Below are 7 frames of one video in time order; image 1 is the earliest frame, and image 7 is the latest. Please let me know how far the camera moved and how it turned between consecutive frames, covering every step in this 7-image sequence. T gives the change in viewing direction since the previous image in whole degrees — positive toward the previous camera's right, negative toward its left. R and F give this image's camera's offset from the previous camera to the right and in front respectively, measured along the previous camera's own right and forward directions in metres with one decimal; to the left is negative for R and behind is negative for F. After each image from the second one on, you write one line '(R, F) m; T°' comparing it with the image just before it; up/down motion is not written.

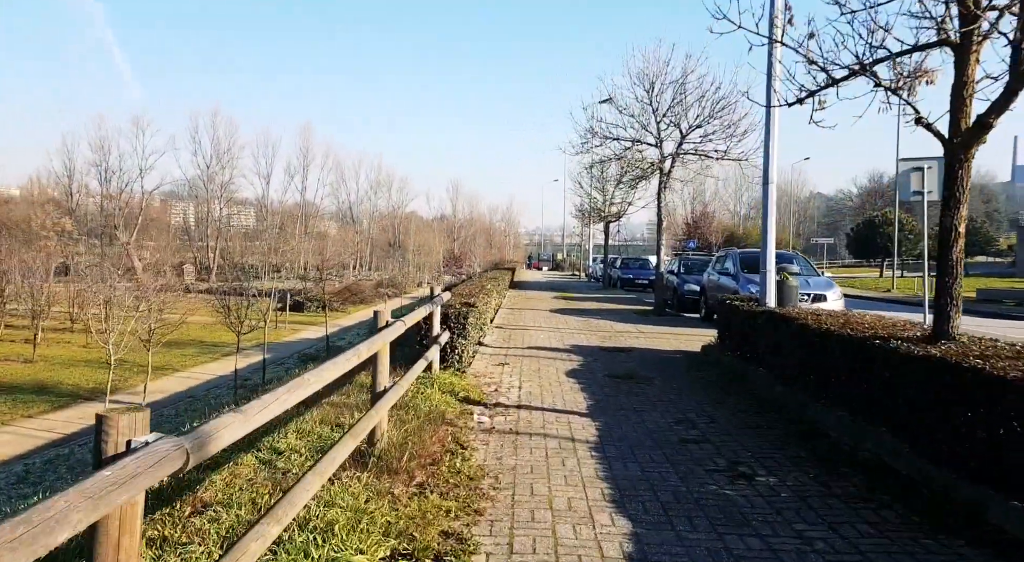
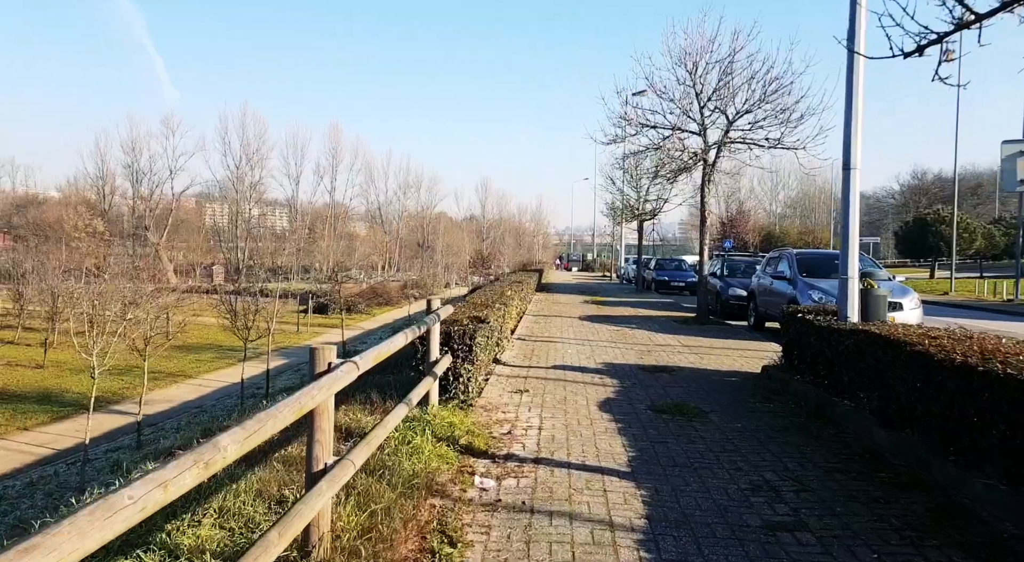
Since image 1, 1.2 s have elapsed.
(+0.1, +1.5) m; -2°
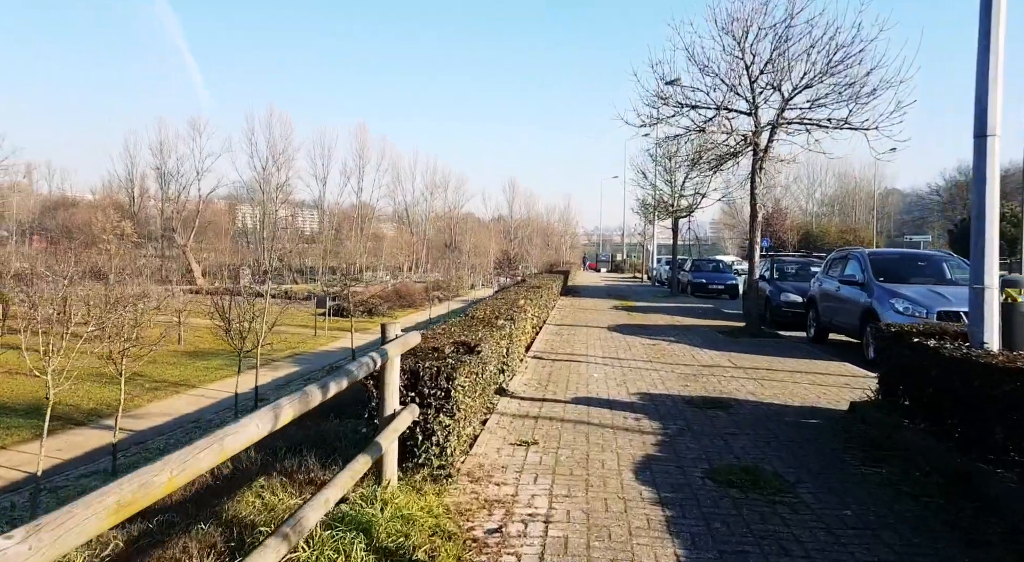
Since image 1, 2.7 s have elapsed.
(+0.2, +1.9) m; -2°
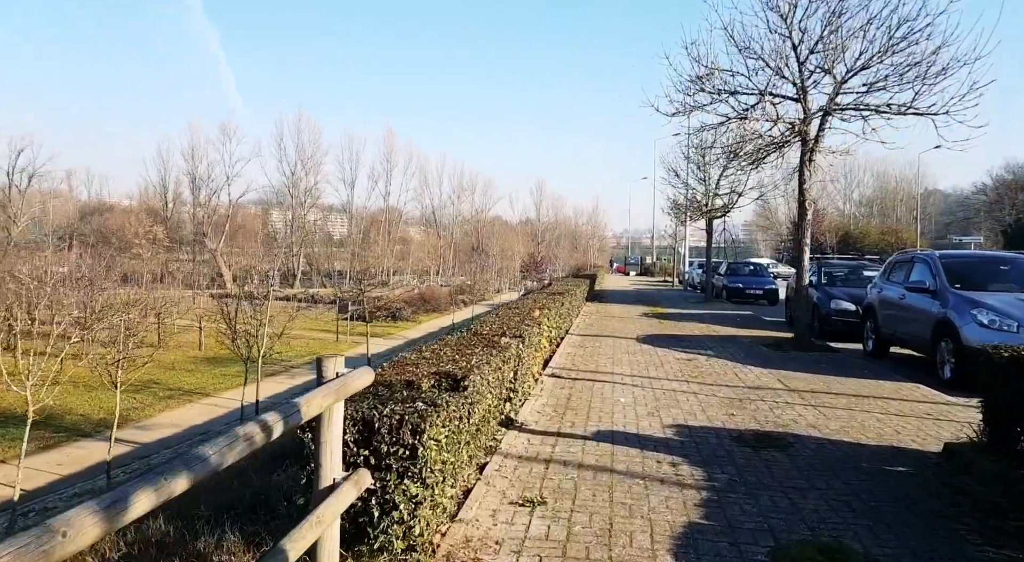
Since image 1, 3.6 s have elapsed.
(+0.2, +1.1) m; -2°
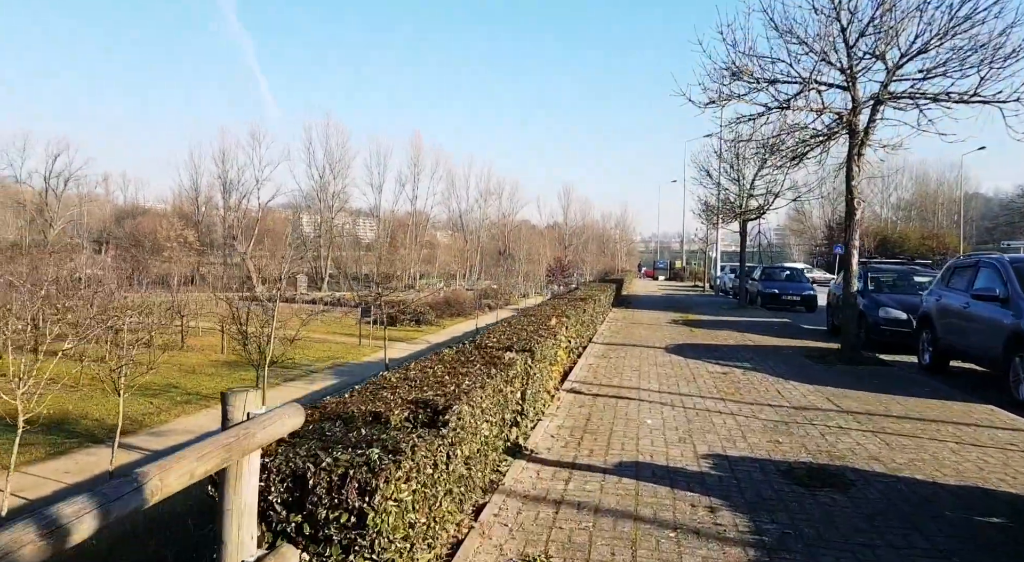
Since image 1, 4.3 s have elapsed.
(+0.1, +0.8) m; -2°
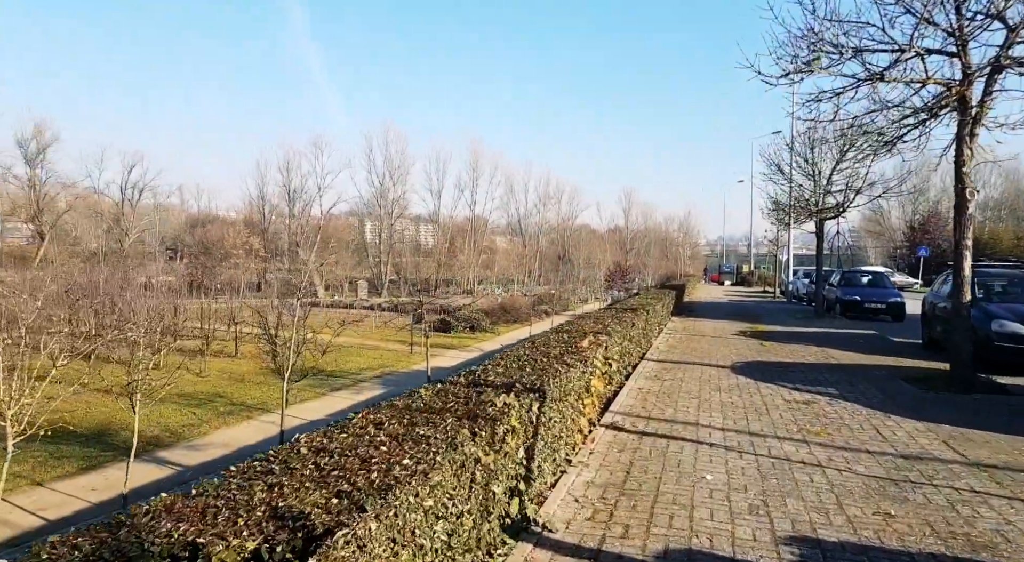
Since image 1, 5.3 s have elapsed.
(+0.3, +1.4) m; -5°
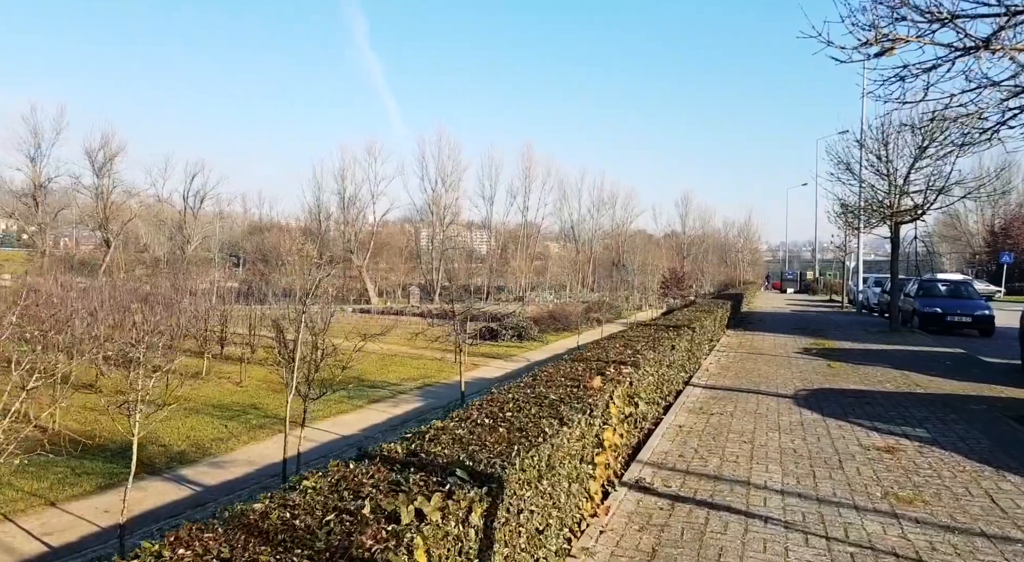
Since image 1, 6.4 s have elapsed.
(+0.4, +1.3) m; -4°
